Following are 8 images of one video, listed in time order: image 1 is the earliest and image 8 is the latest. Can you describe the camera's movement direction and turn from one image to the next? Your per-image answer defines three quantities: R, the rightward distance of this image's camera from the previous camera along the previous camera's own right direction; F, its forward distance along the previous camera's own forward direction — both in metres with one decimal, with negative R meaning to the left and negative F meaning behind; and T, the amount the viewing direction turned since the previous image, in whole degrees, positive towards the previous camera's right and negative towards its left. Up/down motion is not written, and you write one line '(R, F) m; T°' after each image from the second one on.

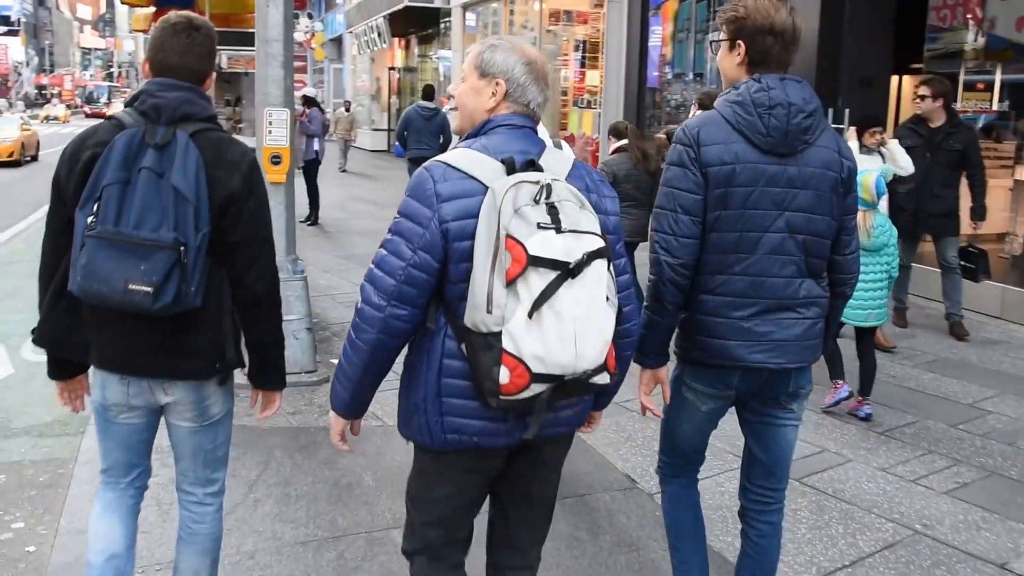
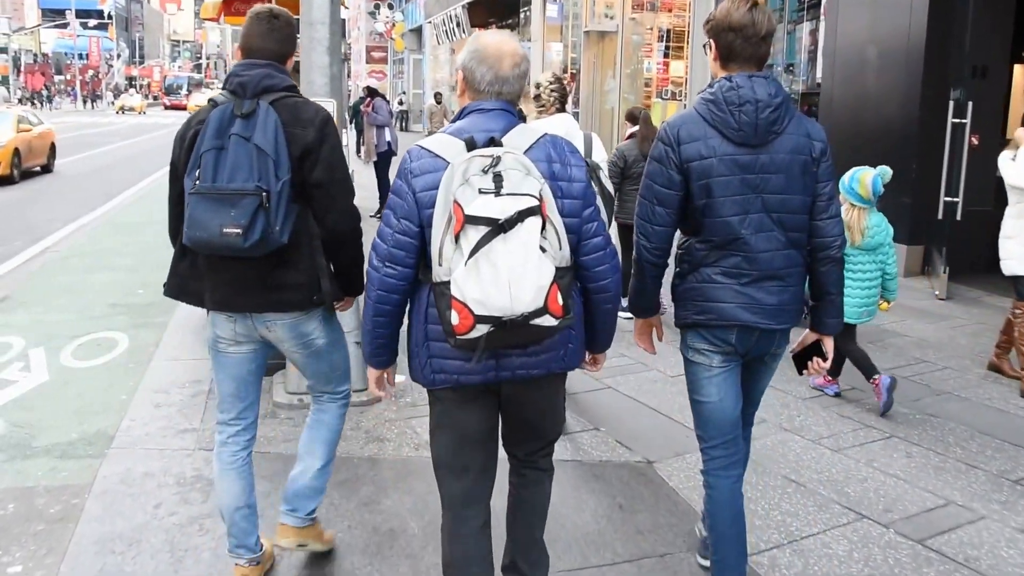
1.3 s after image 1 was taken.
(0.0, +0.6) m; -4°
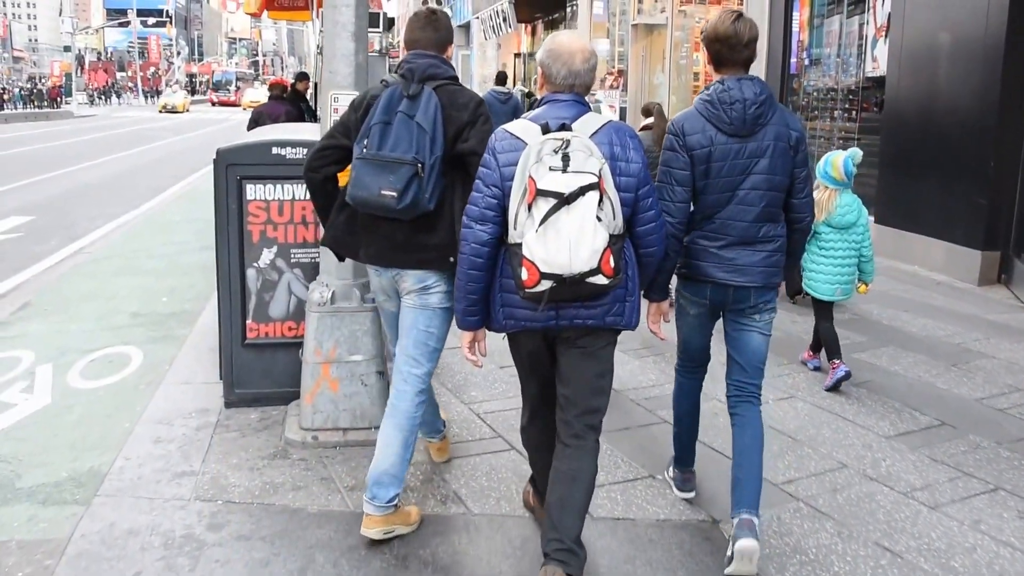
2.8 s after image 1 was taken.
(0.0, +0.6) m; -2°
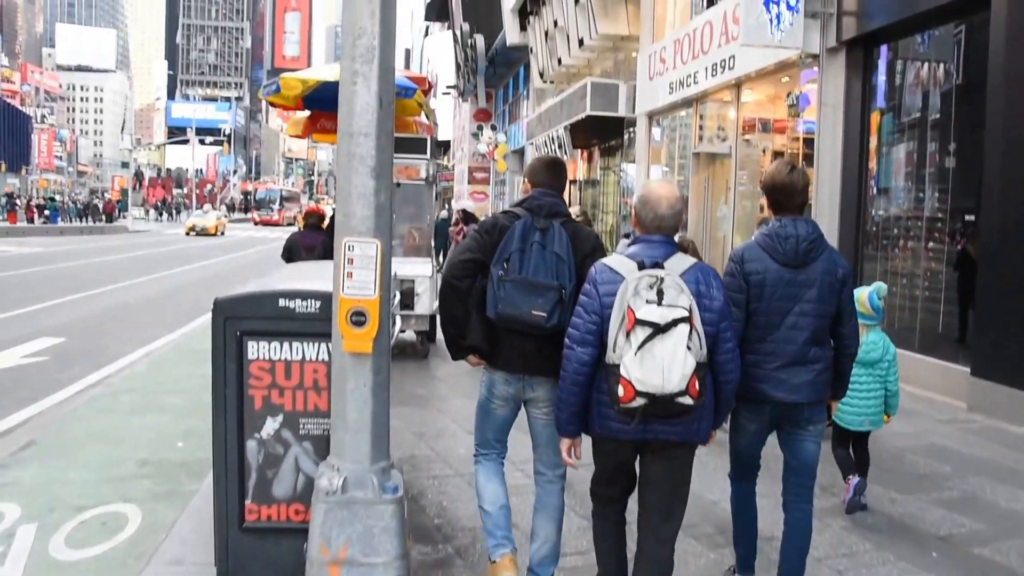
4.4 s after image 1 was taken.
(0.0, +0.8) m; -2°
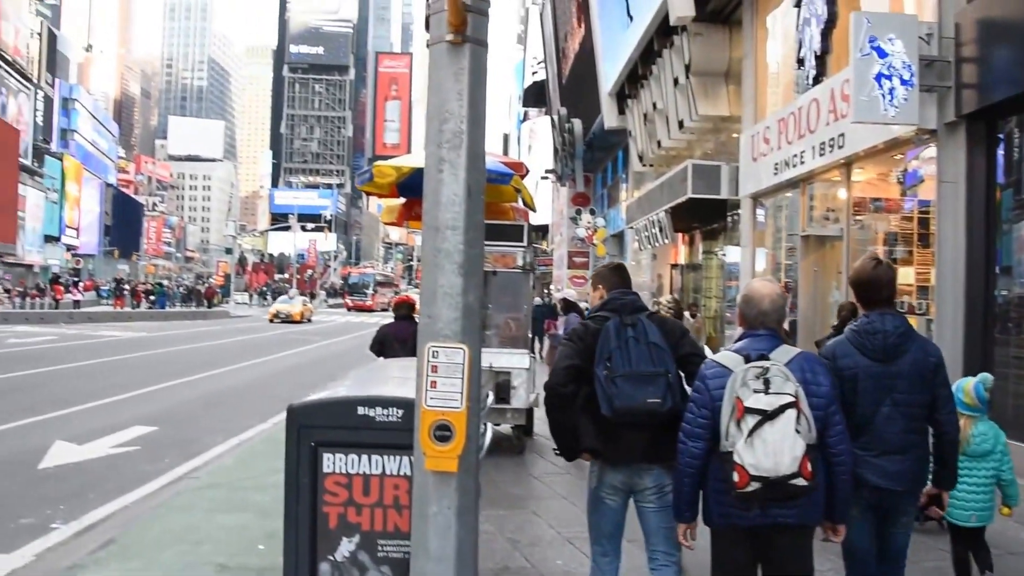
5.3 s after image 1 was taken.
(0.0, +0.4) m; -5°
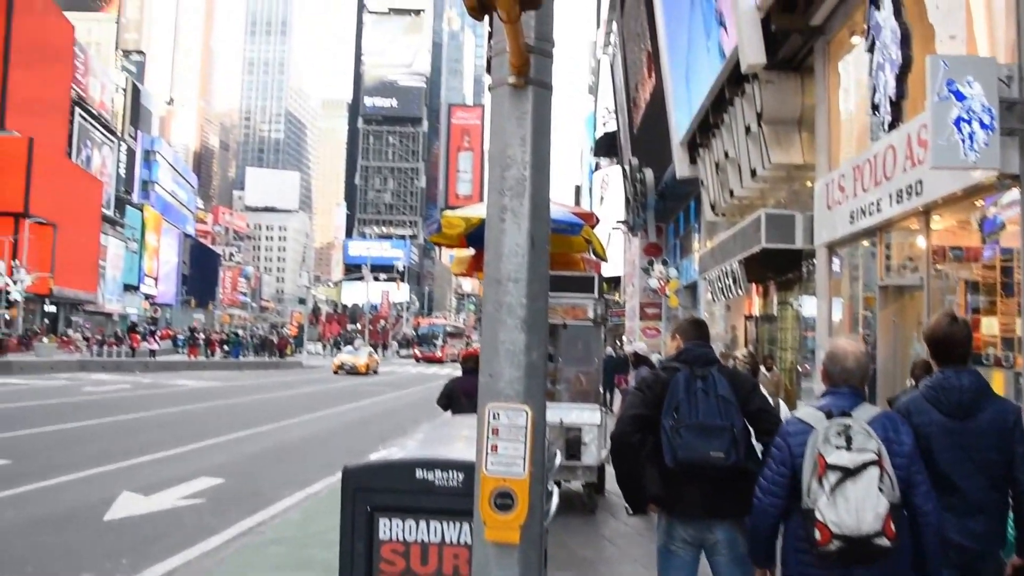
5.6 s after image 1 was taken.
(0.0, +0.2) m; -4°
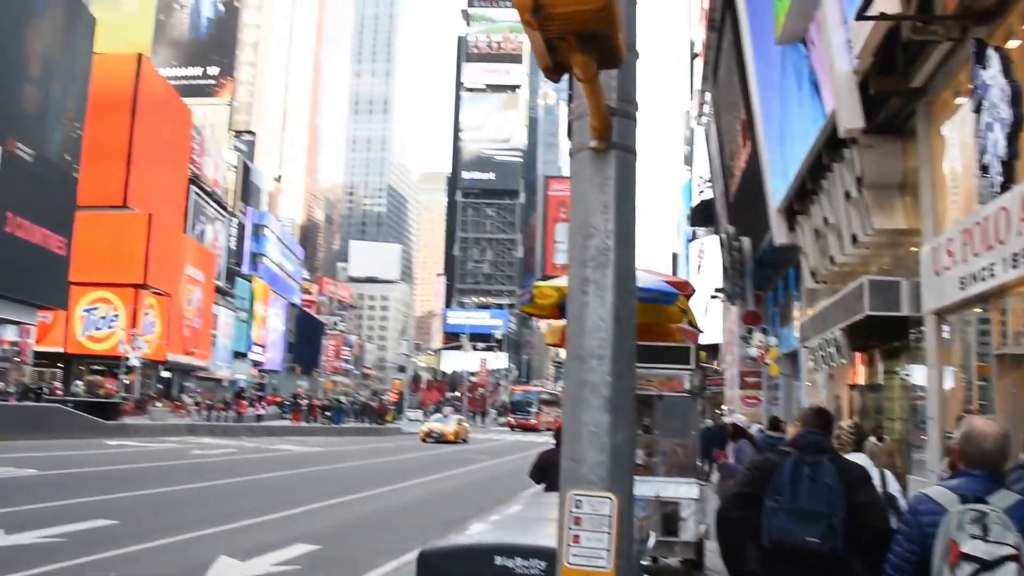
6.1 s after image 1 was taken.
(0.0, +0.2) m; -5°
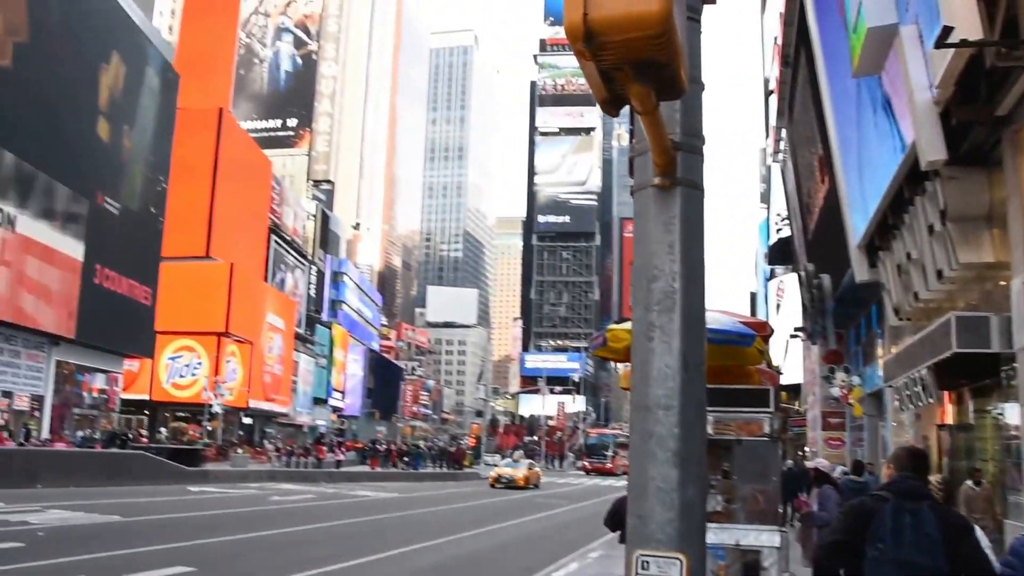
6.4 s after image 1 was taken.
(0.0, +0.1) m; -4°
